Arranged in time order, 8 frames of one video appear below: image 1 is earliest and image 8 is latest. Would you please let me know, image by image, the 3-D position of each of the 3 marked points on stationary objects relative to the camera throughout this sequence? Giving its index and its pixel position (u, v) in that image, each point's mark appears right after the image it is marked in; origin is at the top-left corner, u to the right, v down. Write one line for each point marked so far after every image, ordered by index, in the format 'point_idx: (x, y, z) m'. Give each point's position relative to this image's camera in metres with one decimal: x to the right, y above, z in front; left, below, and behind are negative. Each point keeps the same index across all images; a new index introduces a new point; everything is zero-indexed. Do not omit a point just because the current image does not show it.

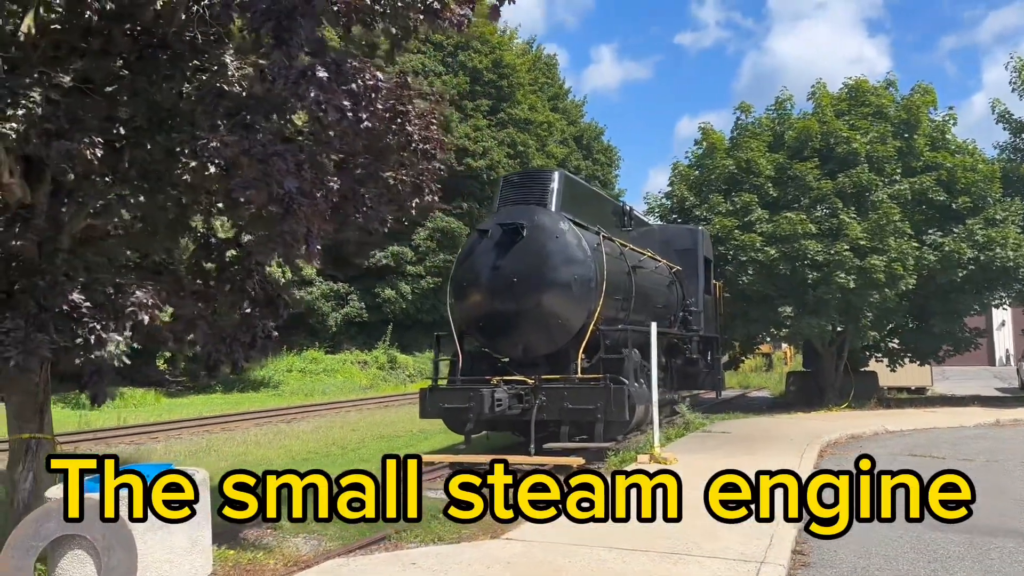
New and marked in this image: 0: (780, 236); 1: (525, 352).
0: (+4.7, +0.9, +14.9) m
1: (+0.2, -0.7, +9.6) m
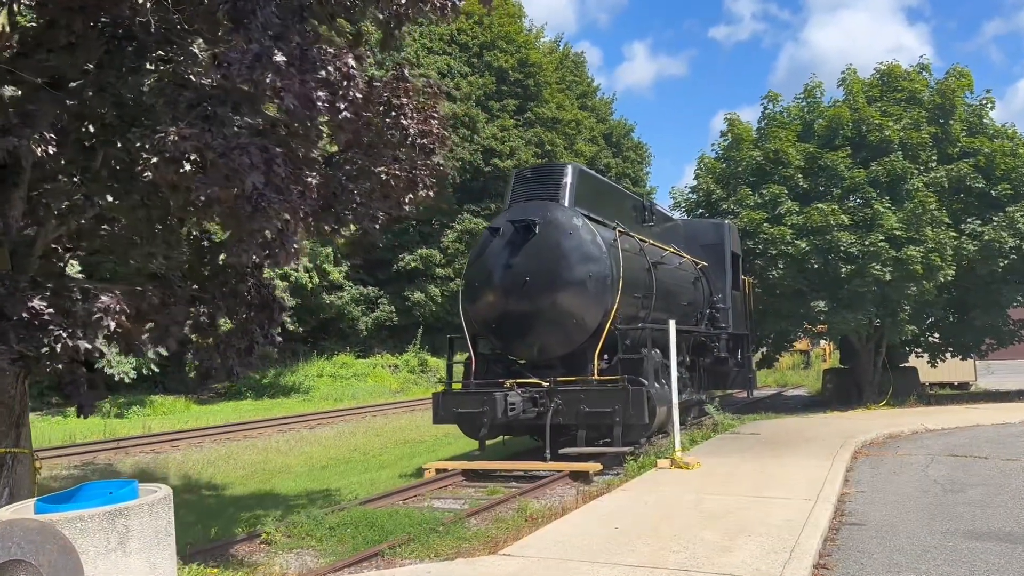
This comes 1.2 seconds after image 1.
0: (+5.0, +1.0, +14.4) m
1: (+0.3, -0.7, +9.3) m
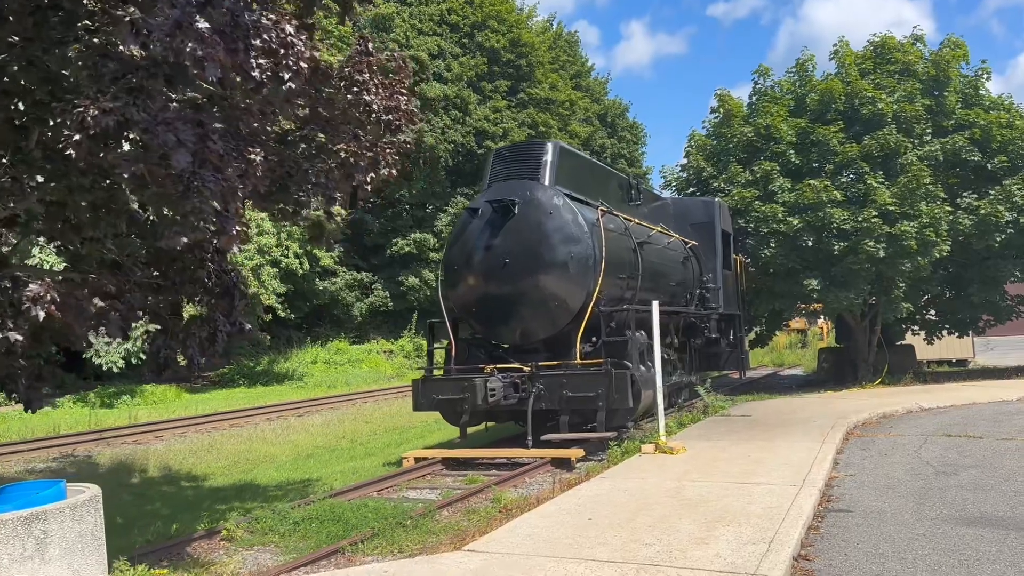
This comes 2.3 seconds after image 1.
0: (+4.8, +1.4, +14.1) m
1: (+0.1, -0.5, +9.0) m
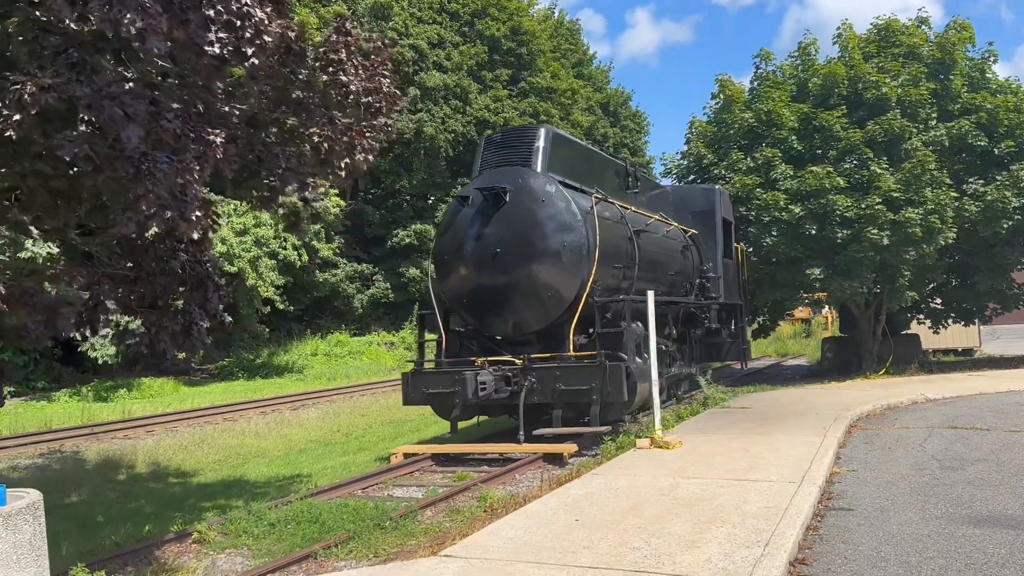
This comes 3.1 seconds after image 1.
0: (+4.8, +1.5, +13.8) m
1: (0.0, -0.4, +8.8) m
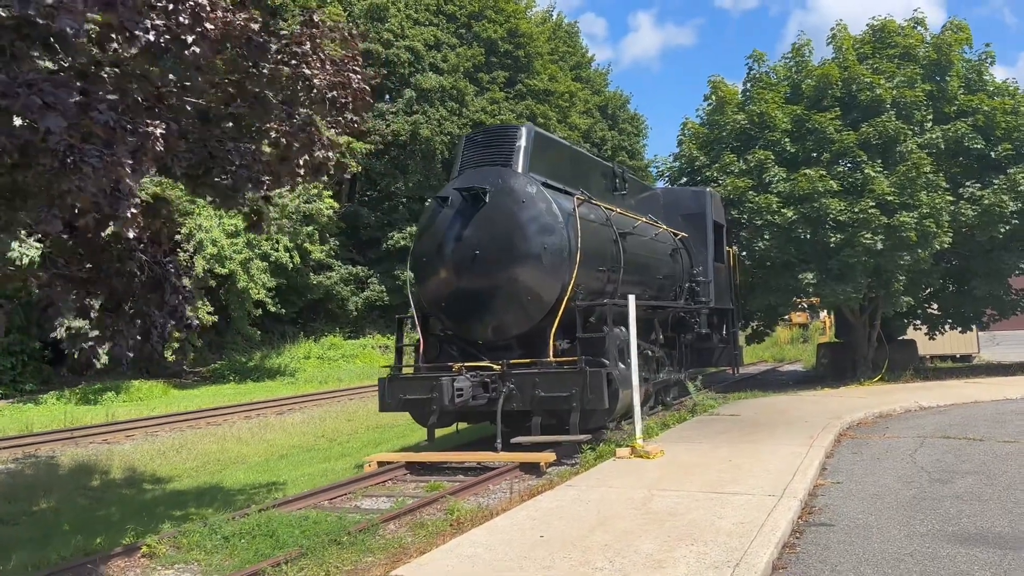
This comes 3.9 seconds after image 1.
0: (+4.6, +1.5, +13.6) m
1: (-0.2, -0.5, +8.5) m
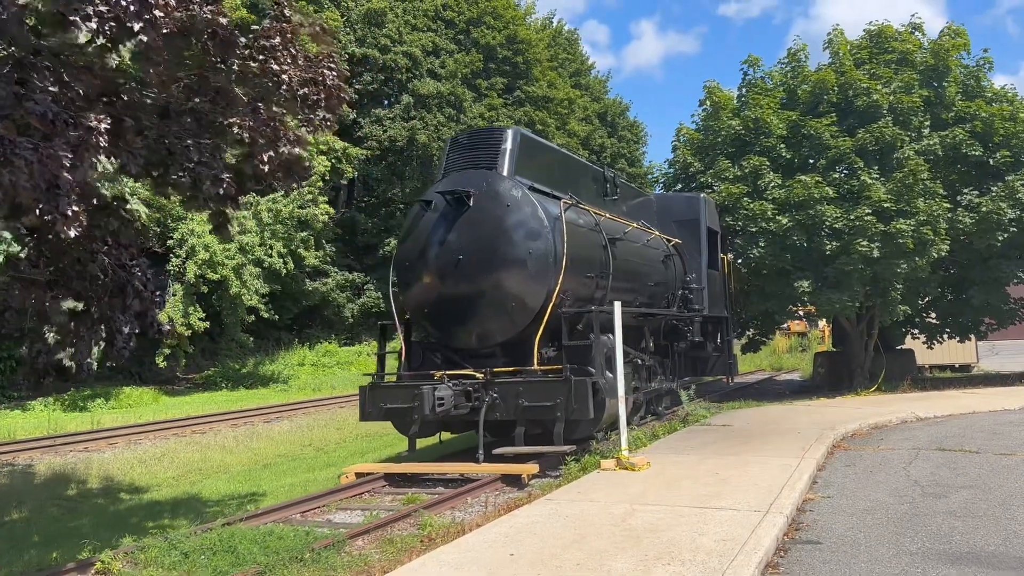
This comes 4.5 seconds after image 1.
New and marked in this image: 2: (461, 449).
0: (+4.4, +1.3, +13.4) m
1: (-0.3, -0.5, +8.3) m
2: (-0.5, -1.6, +8.4) m
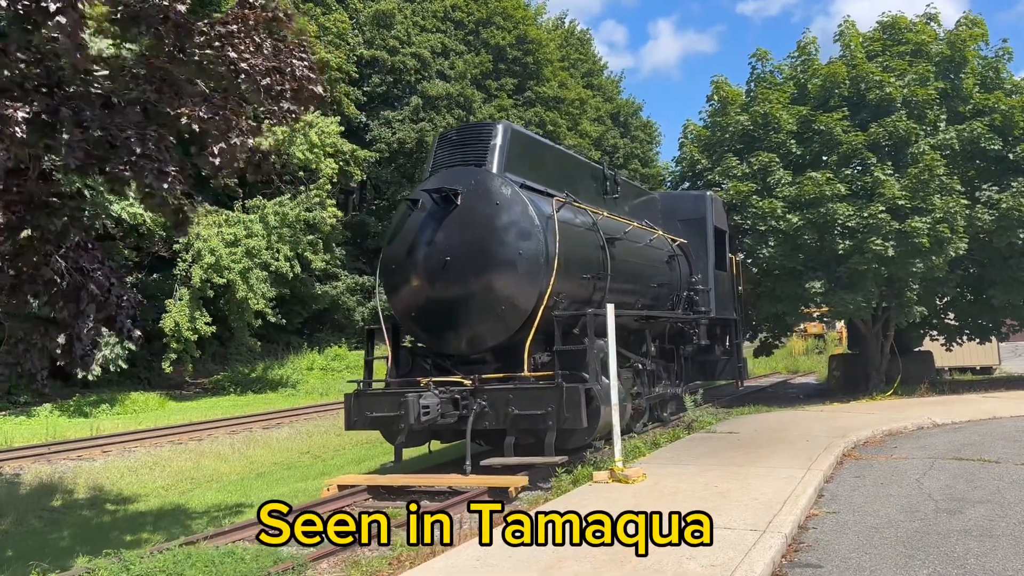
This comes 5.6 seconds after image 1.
0: (+4.4, +1.3, +12.9) m
1: (-0.4, -0.5, +8.0) m
2: (-0.6, -1.6, +8.0) m
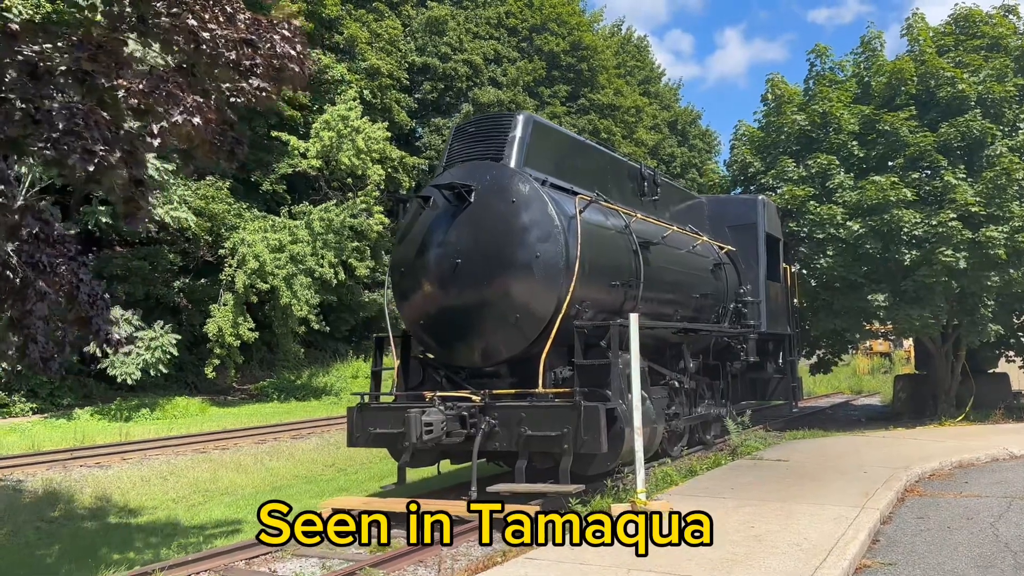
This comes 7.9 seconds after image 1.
0: (+5.0, +1.1, +11.9) m
1: (-0.2, -0.6, +7.3) m
2: (-0.4, -1.7, +7.3) m
